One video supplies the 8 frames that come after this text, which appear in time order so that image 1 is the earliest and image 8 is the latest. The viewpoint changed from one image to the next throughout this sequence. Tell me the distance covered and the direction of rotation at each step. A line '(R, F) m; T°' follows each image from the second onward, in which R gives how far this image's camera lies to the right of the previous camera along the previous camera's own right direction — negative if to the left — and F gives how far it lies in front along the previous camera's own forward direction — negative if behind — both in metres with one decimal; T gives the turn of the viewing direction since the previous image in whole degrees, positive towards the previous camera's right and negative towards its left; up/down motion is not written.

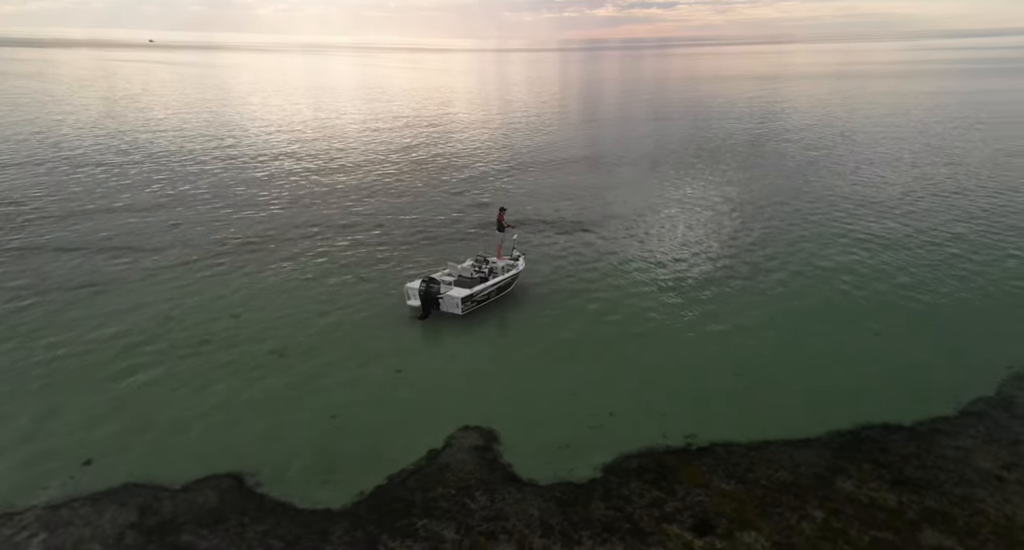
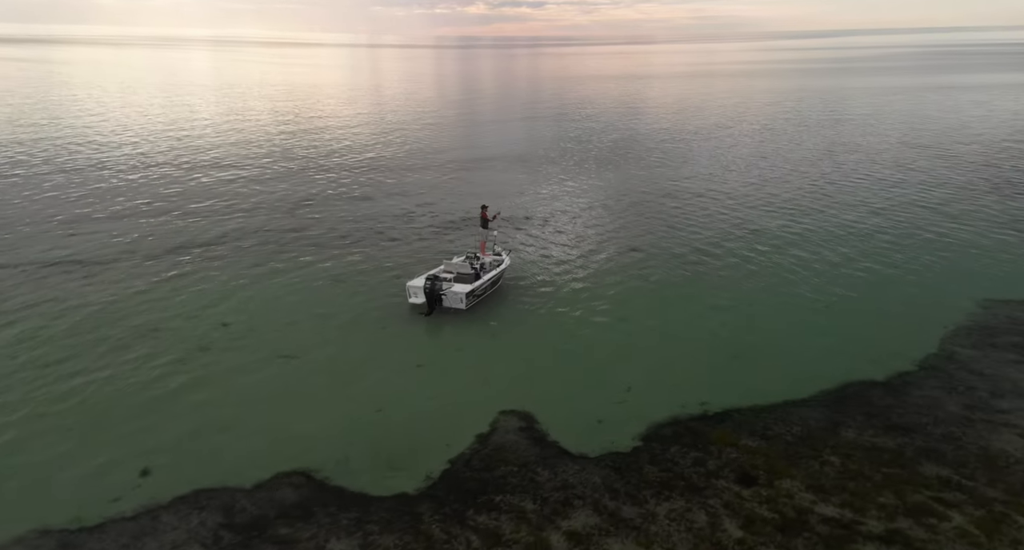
(-3.4, -0.7) m; +7°
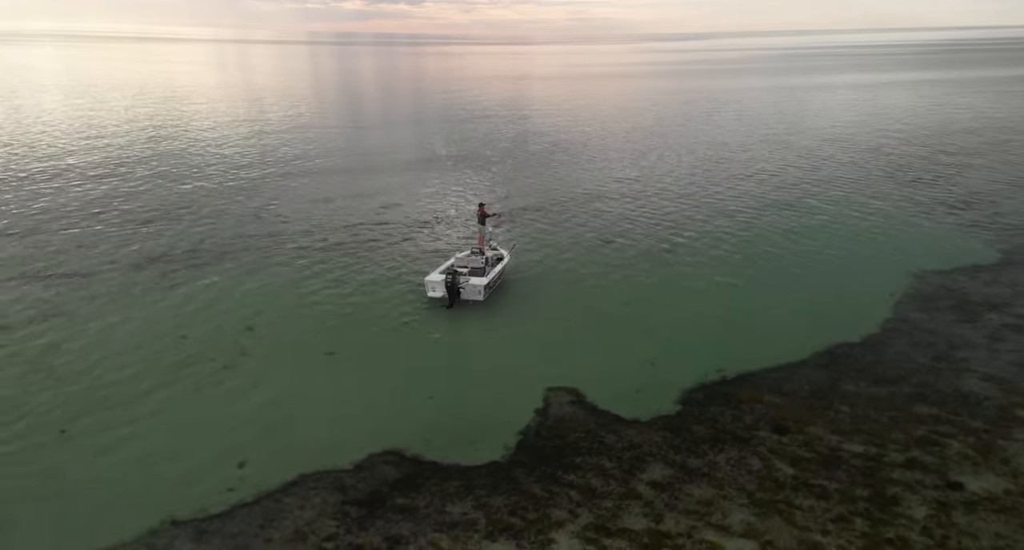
(-3.8, -1.1) m; +7°
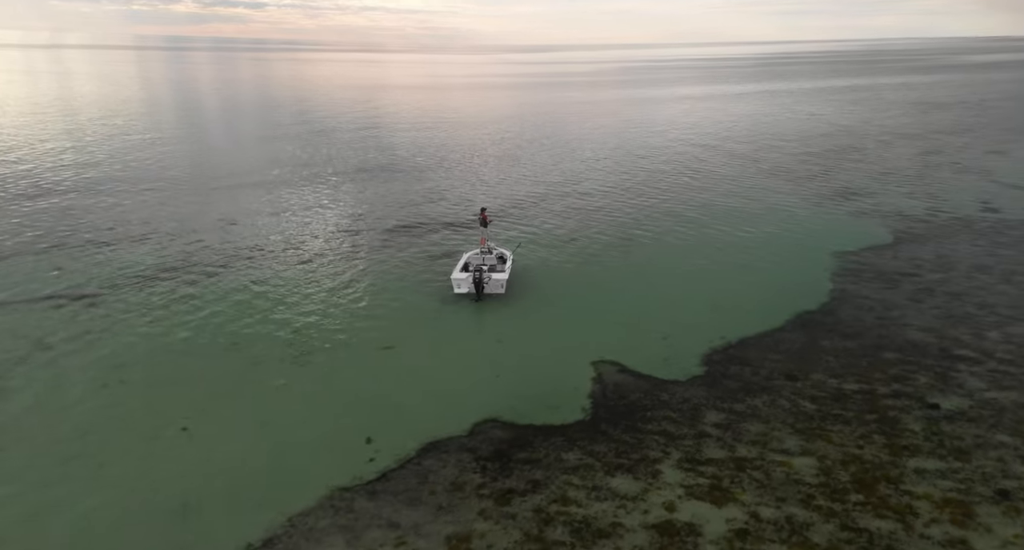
(-5.0, -1.8) m; +9°
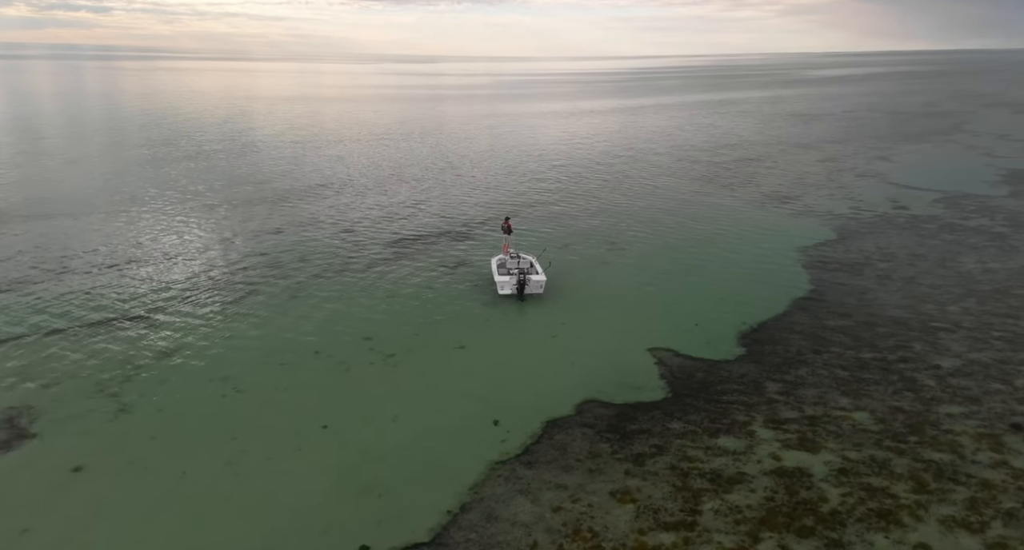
(-5.2, -1.6) m; +7°
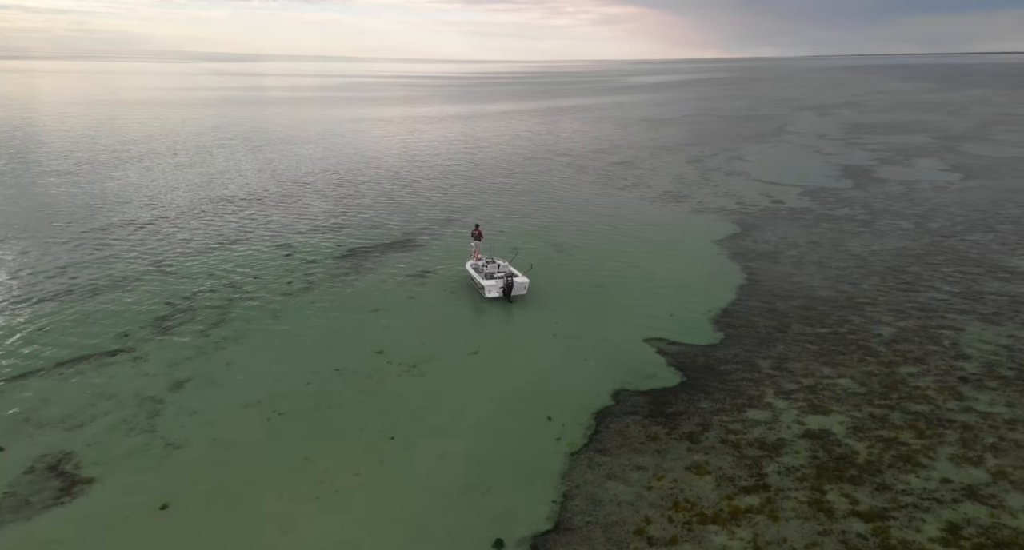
(-4.7, -0.3) m; +10°
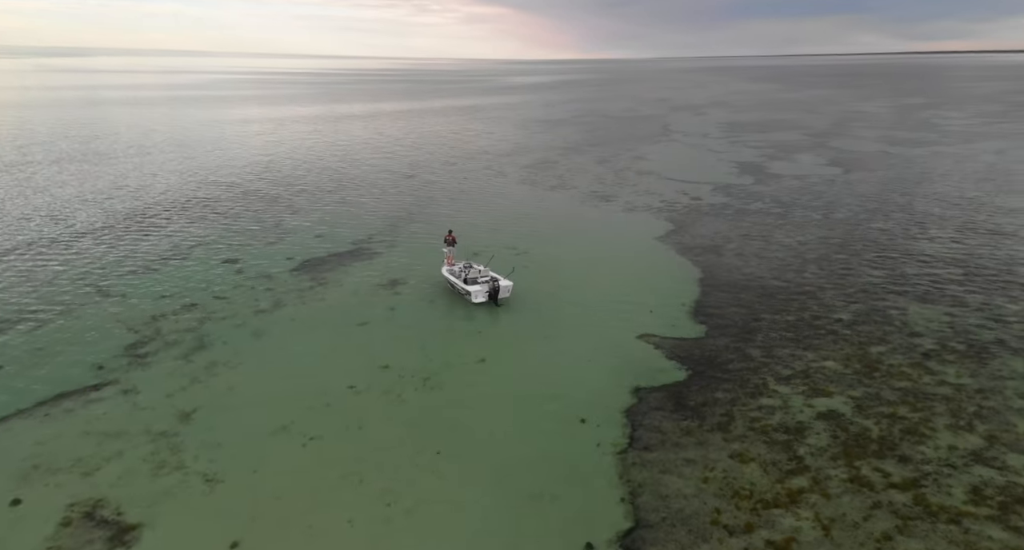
(-3.4, +0.2) m; +8°
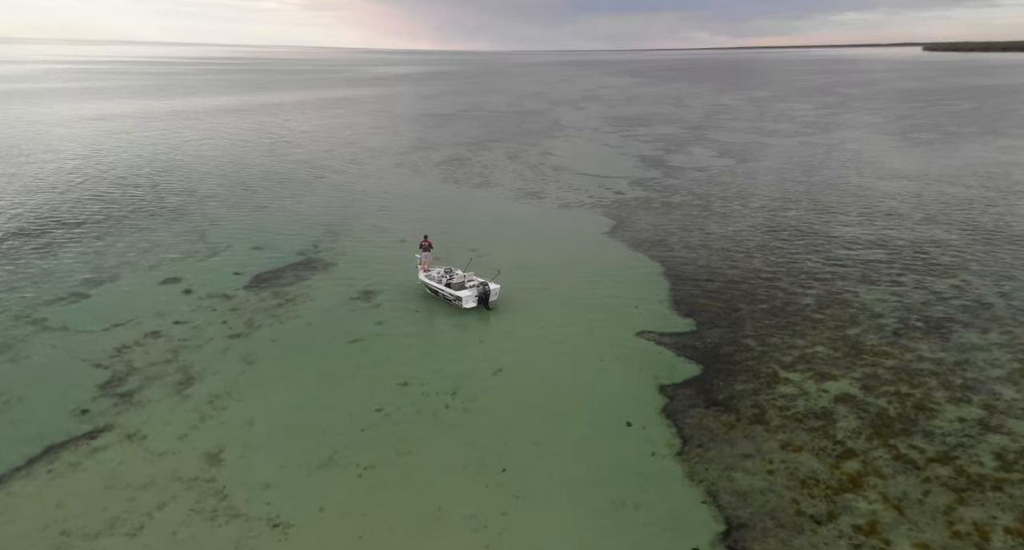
(-3.9, +0.6) m; +8°
